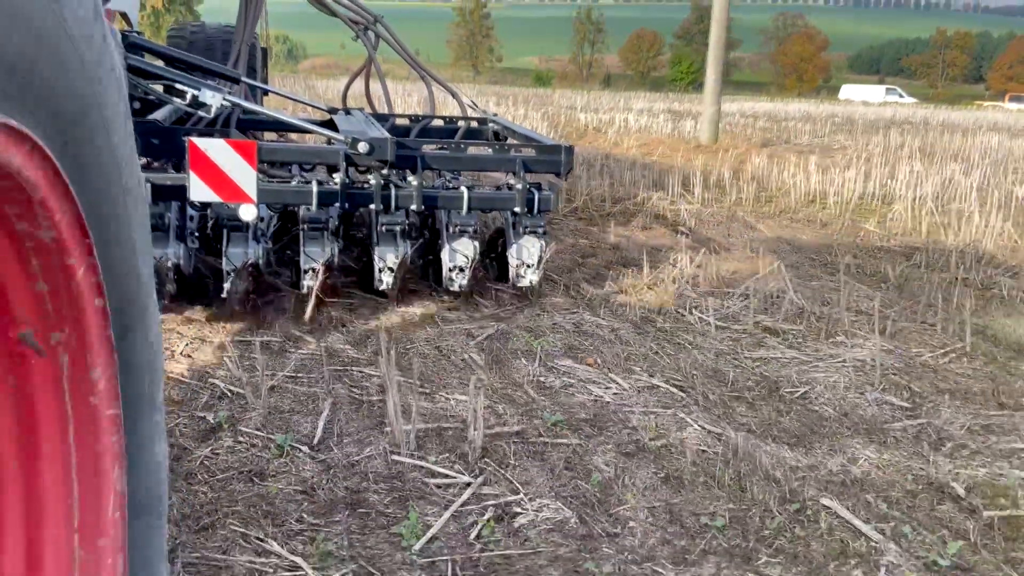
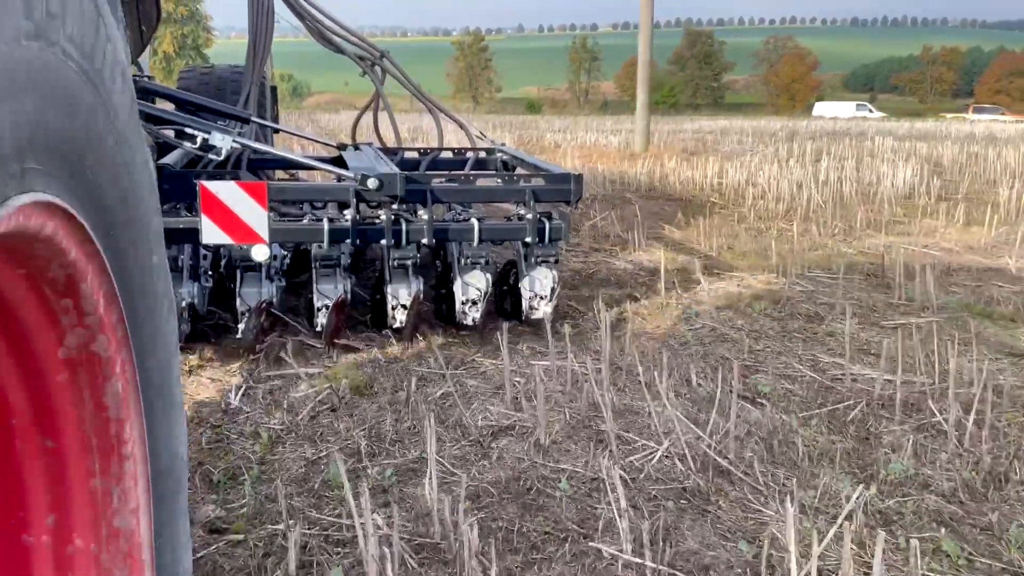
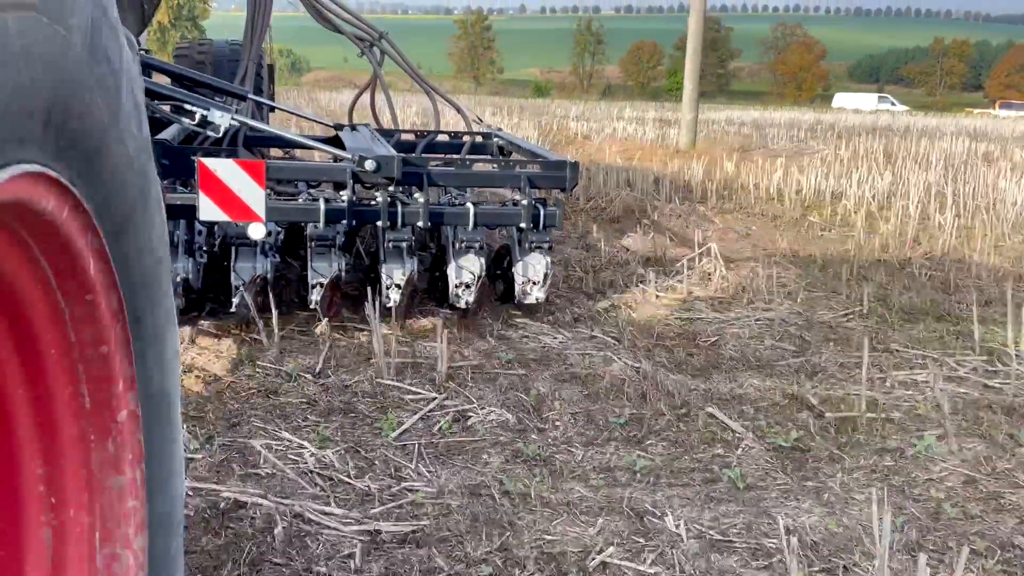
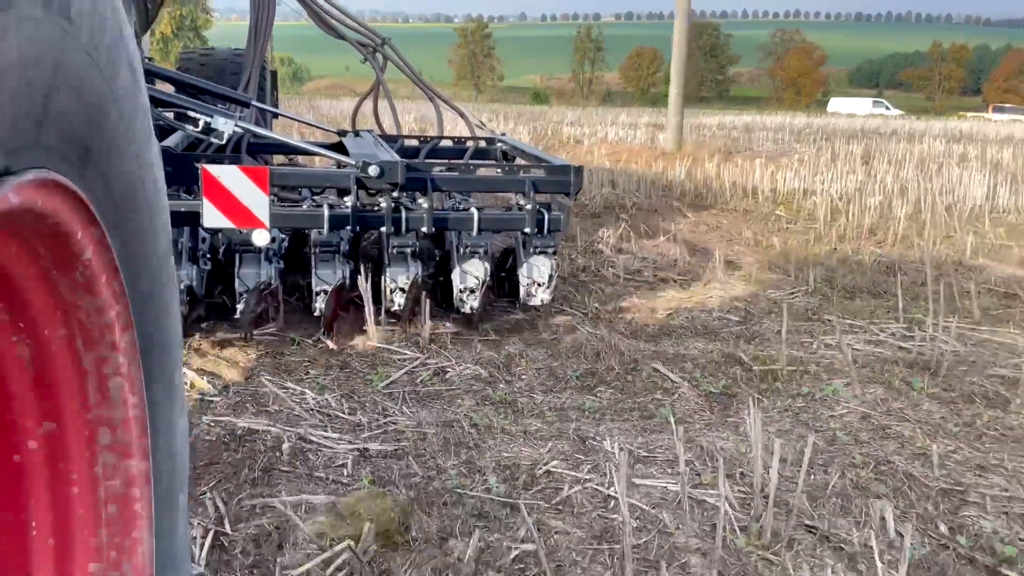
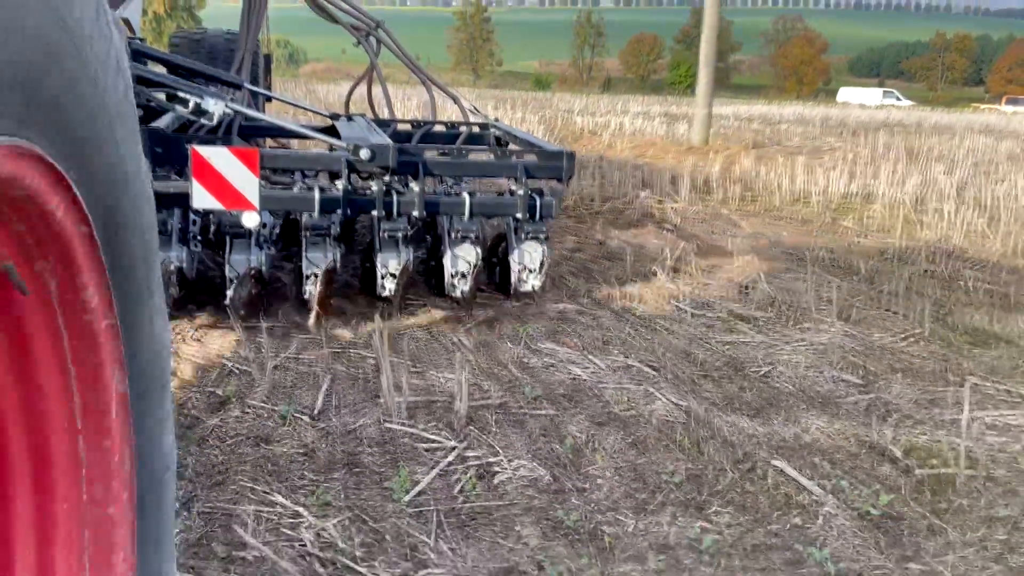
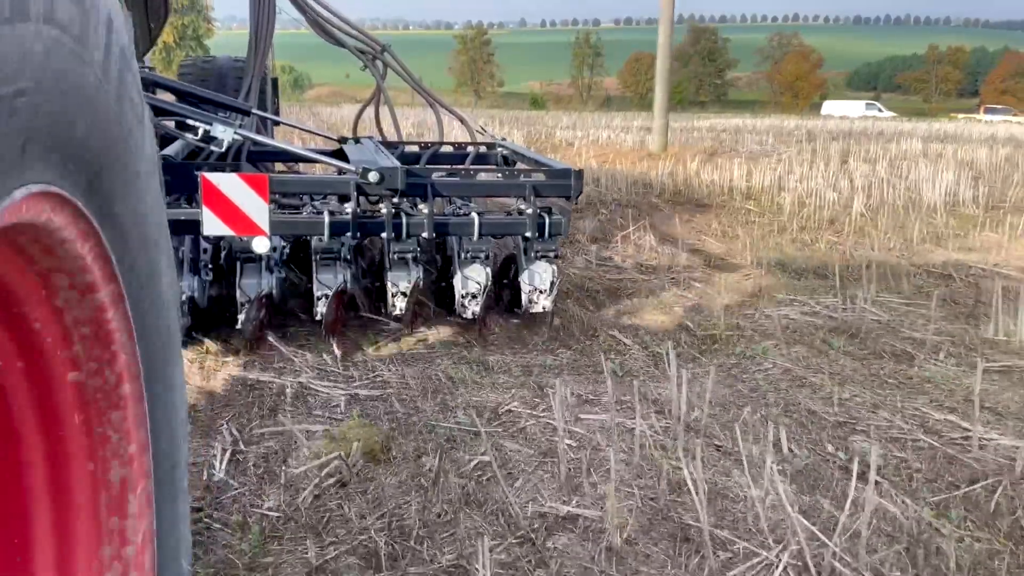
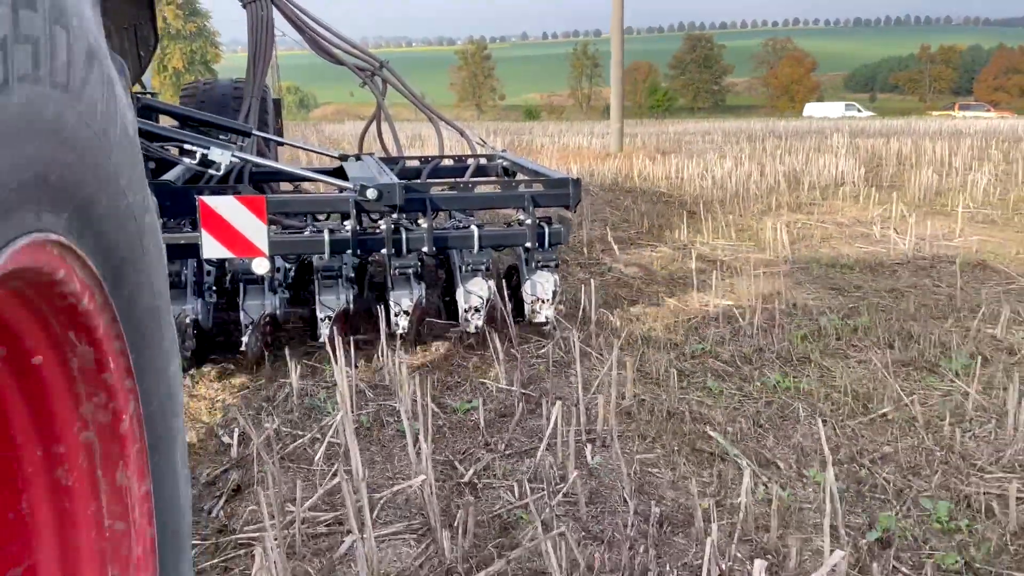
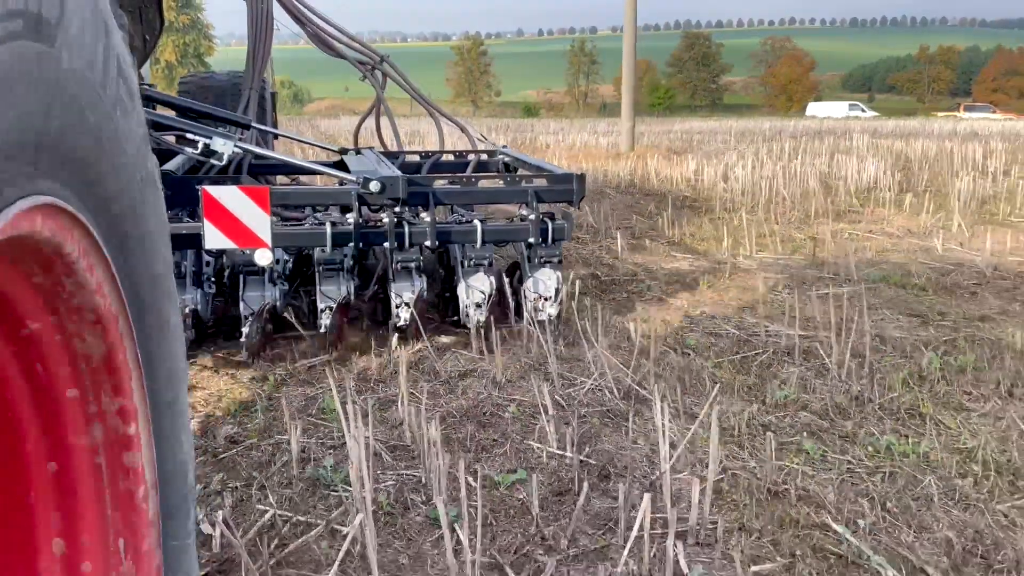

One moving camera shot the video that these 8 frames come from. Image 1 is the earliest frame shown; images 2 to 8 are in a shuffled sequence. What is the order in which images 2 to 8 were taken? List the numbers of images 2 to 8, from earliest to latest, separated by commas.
5, 3, 4, 6, 2, 8, 7
